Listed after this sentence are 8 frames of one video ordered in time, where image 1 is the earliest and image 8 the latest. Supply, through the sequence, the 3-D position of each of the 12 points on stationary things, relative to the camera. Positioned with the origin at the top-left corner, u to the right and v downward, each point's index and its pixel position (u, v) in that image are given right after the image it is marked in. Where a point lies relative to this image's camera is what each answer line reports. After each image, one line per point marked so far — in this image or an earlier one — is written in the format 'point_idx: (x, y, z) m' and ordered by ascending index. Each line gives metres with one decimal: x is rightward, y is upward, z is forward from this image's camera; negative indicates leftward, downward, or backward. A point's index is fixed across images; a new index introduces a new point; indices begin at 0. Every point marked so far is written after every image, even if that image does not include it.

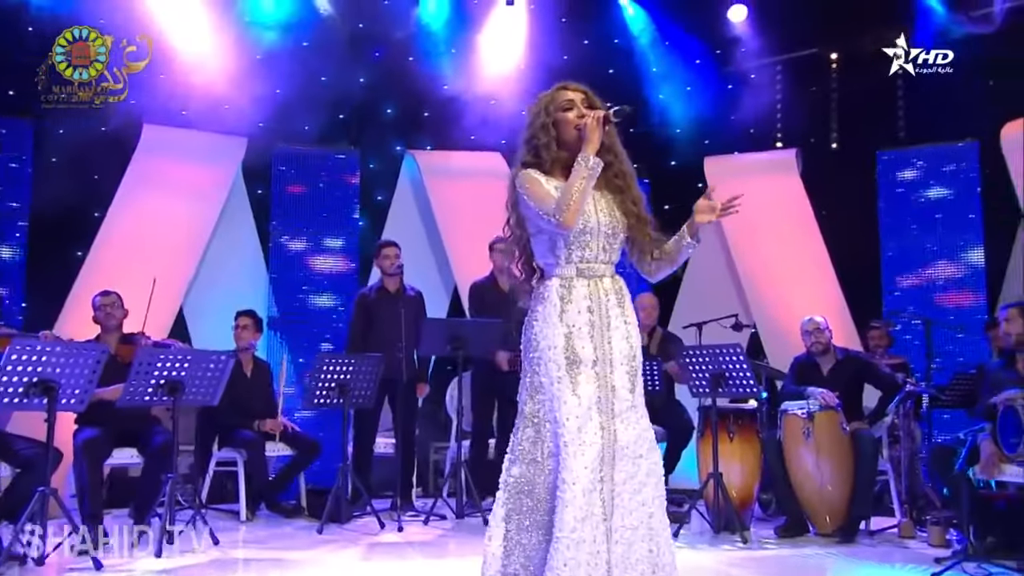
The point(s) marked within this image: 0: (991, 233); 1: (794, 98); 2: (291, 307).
0: (+2.9, +0.3, +7.2) m
1: (+1.9, +1.3, +8.0) m
2: (-1.4, -0.1, +7.6) m
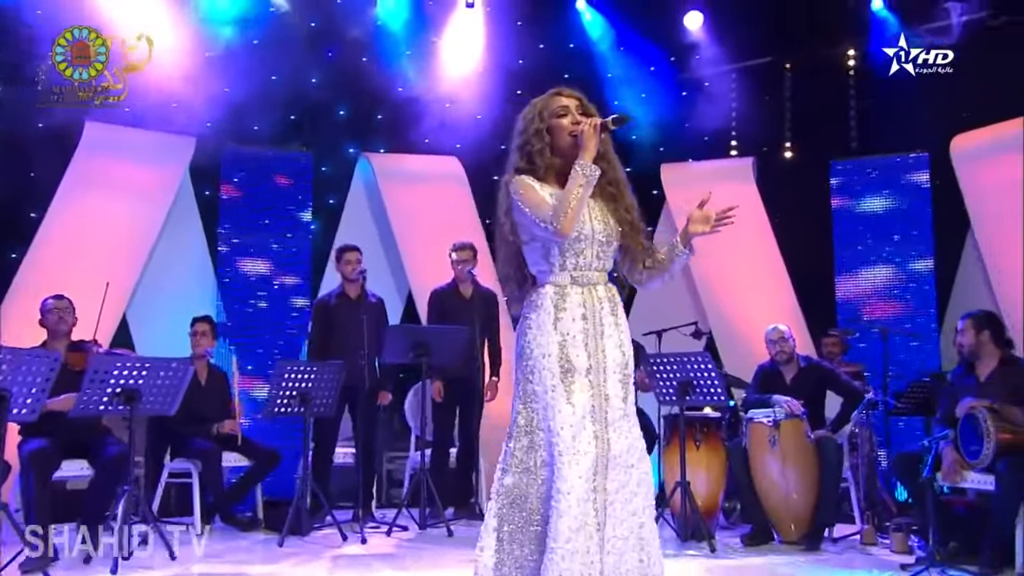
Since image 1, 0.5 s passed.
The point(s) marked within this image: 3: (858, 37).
0: (+2.7, +0.3, +7.4) m
1: (+1.6, +1.3, +8.0) m
2: (-1.7, -0.2, +7.4) m
3: (+2.4, +1.7, +7.7) m
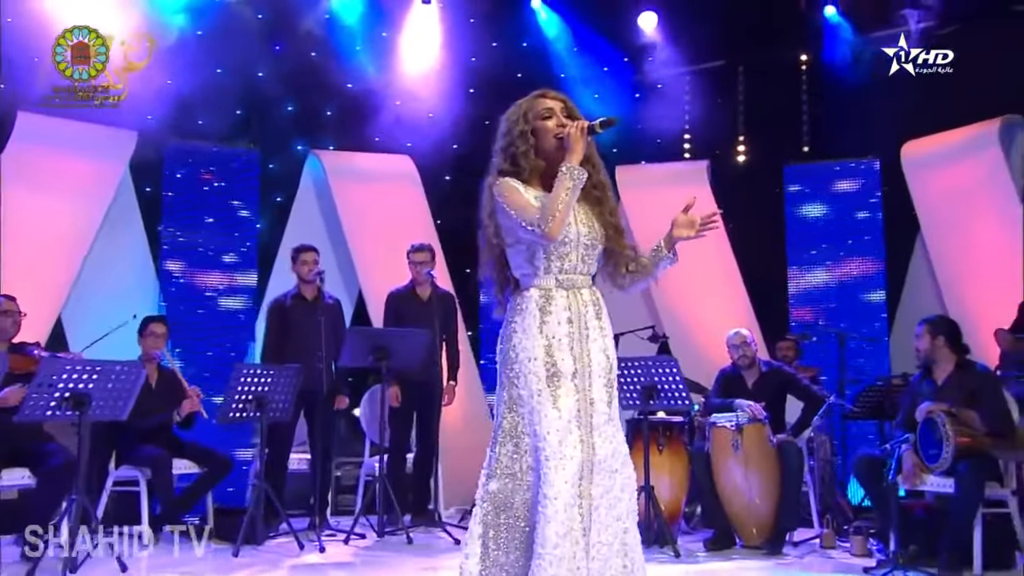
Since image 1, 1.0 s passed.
0: (+2.4, +0.3, +7.4) m
1: (+1.3, +1.2, +8.0) m
2: (-2.0, -0.2, +7.2) m
3: (+2.1, +1.6, +7.8) m
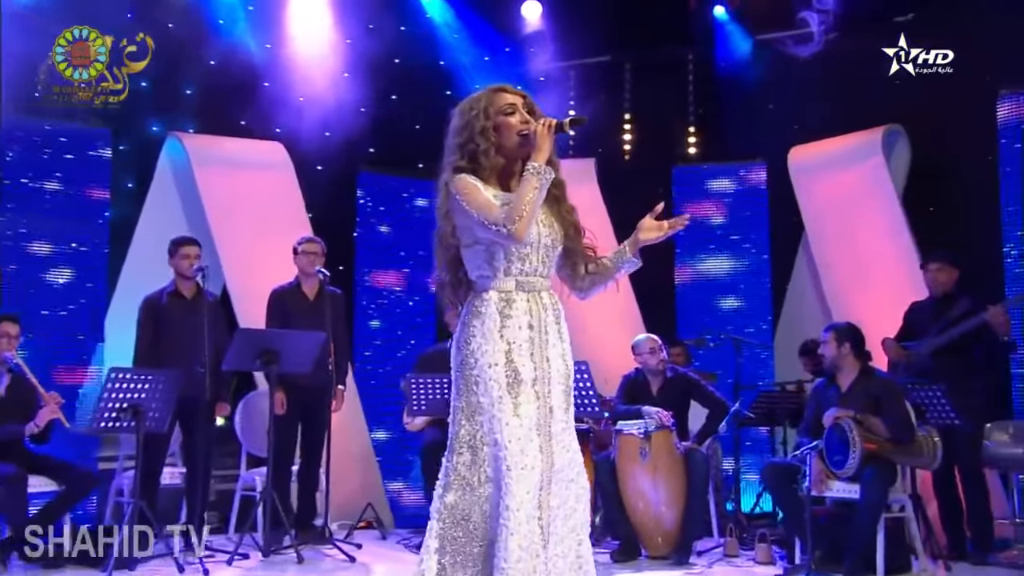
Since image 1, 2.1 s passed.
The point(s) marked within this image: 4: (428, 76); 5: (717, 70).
0: (+1.7, +0.2, +7.4) m
1: (+0.5, +1.2, +7.8) m
2: (-2.6, -0.1, +6.4) m
3: (+1.3, +1.6, +7.7) m
4: (-0.6, +1.4, +7.9) m
5: (+1.4, +1.4, +7.7) m
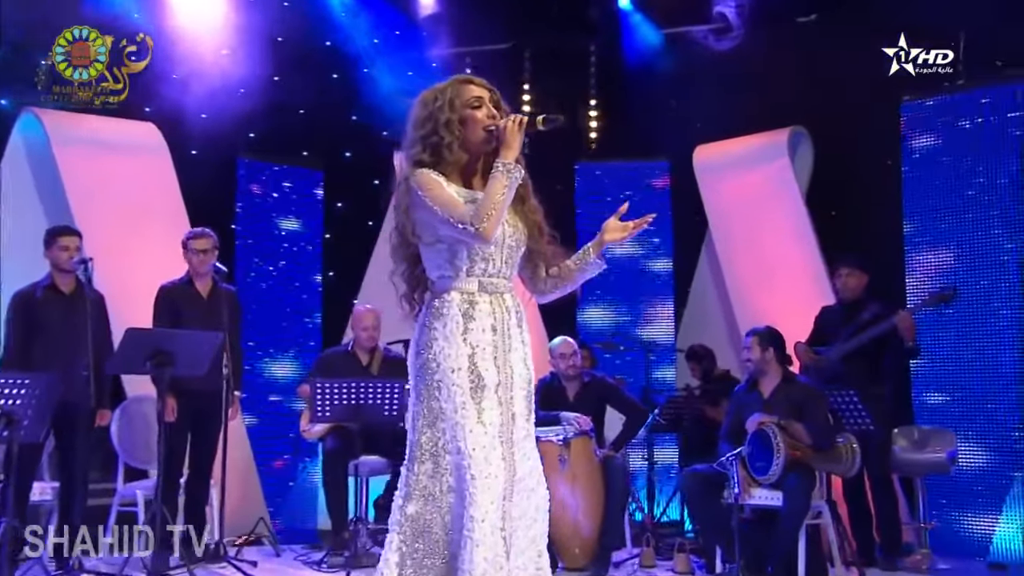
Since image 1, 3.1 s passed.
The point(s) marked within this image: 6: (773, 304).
0: (+1.0, +0.2, +7.3) m
1: (-0.2, +1.2, +7.5) m
2: (-3.1, -0.1, +5.6) m
3: (+0.6, +1.6, +7.5) m
4: (-1.2, +1.4, +7.4) m
5: (+0.8, +1.4, +7.5) m
6: (+1.5, -0.1, +6.8) m
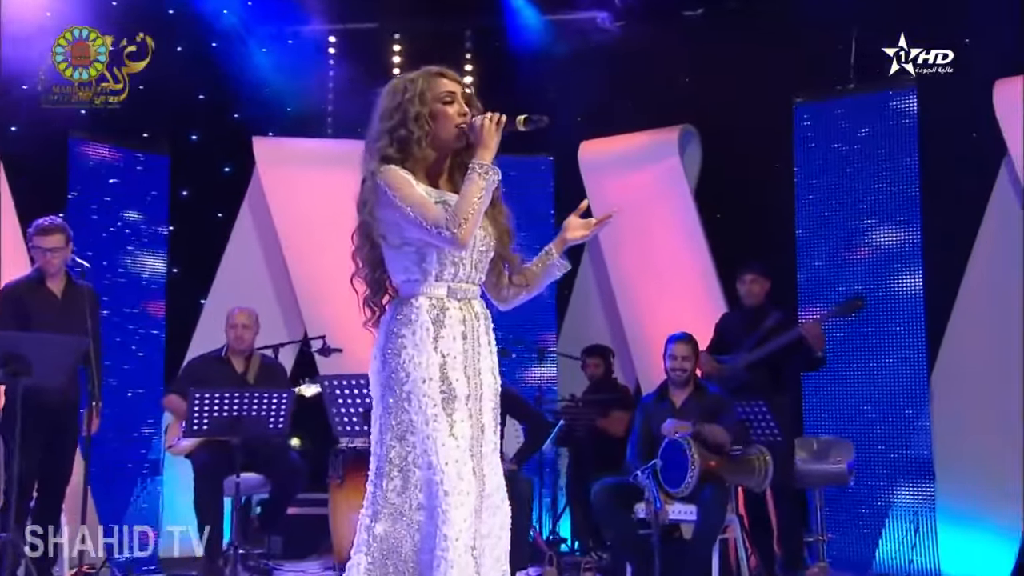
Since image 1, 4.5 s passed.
0: (+0.3, +0.2, +6.9) m
1: (-0.9, +1.3, +6.9) m
2: (-3.4, 0.0, +4.5) m
3: (-0.1, +1.6, +7.1) m
4: (-2.0, +1.5, +6.6) m
5: (0.0, +1.4, +7.1) m
6: (+0.8, -0.1, +6.6) m
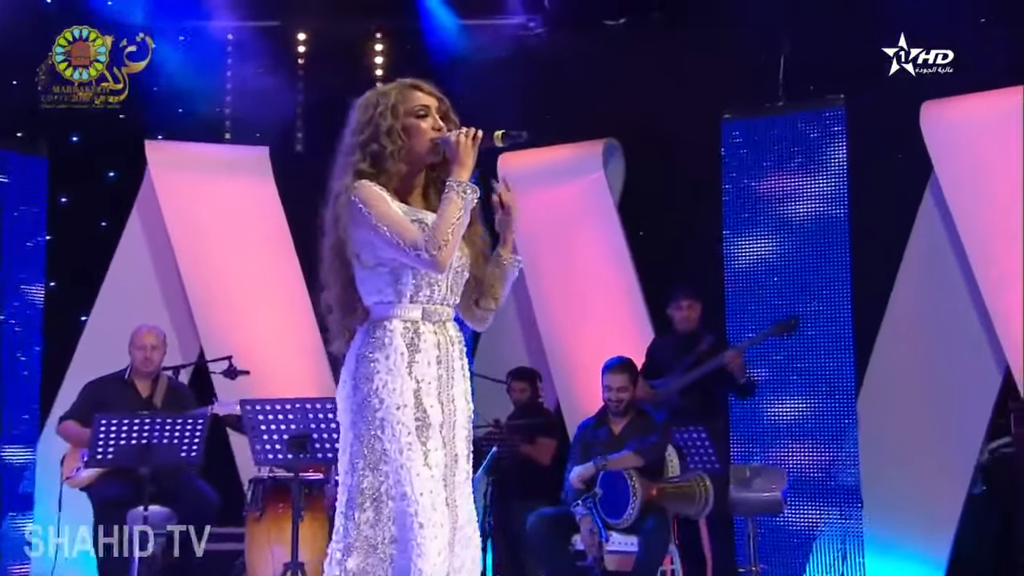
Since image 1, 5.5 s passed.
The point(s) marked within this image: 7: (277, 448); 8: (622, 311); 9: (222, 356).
0: (-0.2, +0.1, +6.6) m
1: (-1.4, +1.2, +6.5) m
2: (-3.6, 0.0, +3.8) m
3: (-0.6, +1.5, +6.7) m
4: (-2.4, +1.4, +6.0) m
5: (-0.5, +1.3, +6.8) m
6: (+0.4, -0.2, +6.3) m
7: (-0.9, -0.6, +4.5) m
8: (+0.6, -0.1, +6.3) m
9: (-1.5, -0.3, +6.1) m
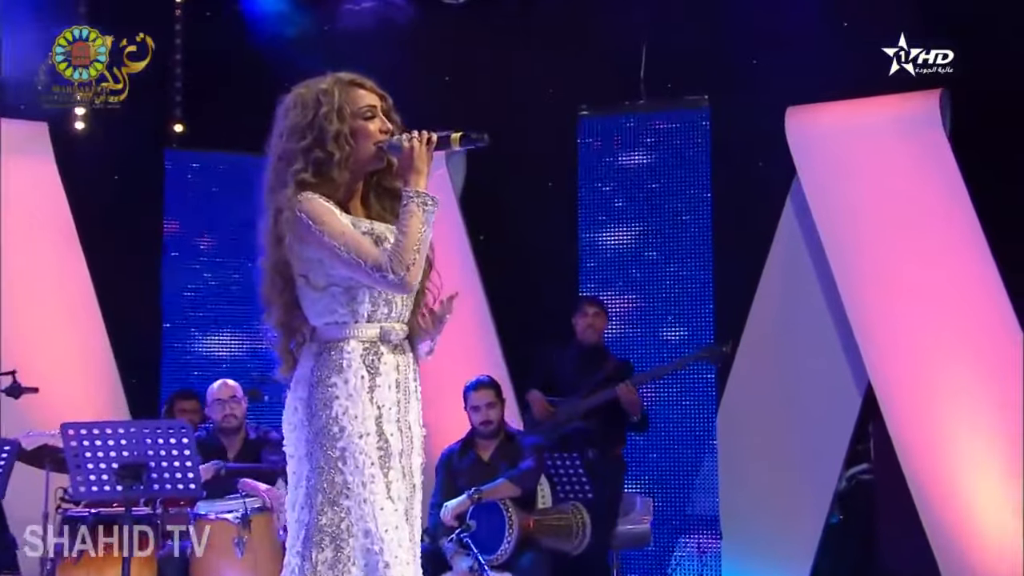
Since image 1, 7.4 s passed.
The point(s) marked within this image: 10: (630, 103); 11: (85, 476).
0: (-1.1, +0.1, +5.8) m
1: (-2.2, +1.2, +5.4) m
2: (-3.6, +0.1, +2.1) m
3: (-1.5, +1.5, +5.8) m
4: (-3.0, +1.4, +4.7) m
5: (-1.4, +1.3, +5.9) m
6: (-0.4, -0.3, +5.6) m
7: (-1.2, -0.6, +3.5) m
8: (-0.2, -0.2, +5.6) m
9: (-2.2, -0.3, +4.9) m
10: (+0.6, +0.9, +5.8) m
11: (-1.3, -0.6, +3.6) m
